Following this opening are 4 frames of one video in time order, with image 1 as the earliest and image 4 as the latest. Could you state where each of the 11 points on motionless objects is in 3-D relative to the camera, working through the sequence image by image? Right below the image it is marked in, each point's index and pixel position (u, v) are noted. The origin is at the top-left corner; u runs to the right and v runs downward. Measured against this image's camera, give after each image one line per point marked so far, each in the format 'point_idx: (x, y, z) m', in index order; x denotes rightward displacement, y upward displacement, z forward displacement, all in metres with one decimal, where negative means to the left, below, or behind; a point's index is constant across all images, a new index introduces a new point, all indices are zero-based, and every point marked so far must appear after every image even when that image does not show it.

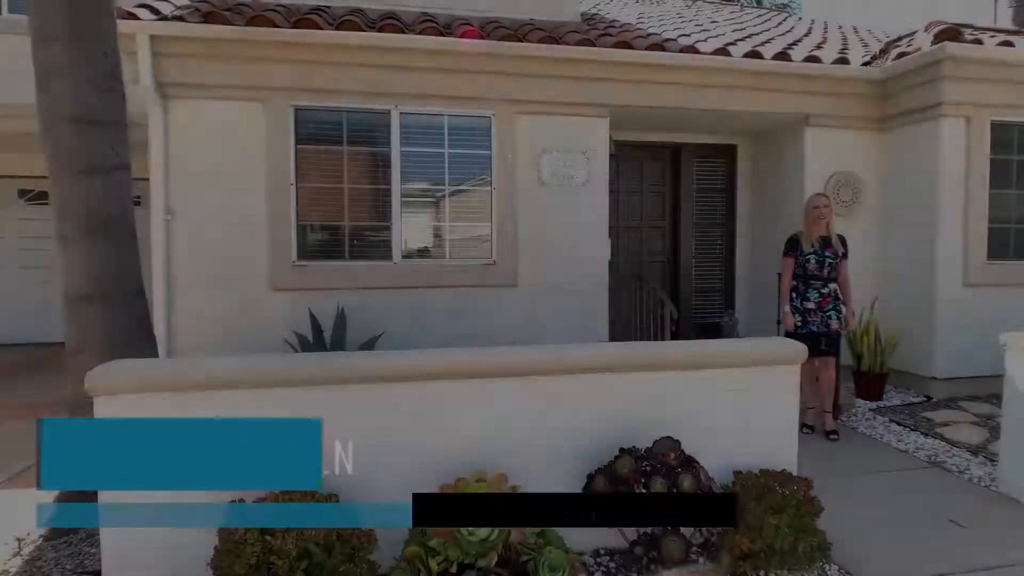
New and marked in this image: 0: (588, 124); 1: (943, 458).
0: (+0.6, +1.3, +5.2) m
1: (+2.7, -1.1, +4.1) m
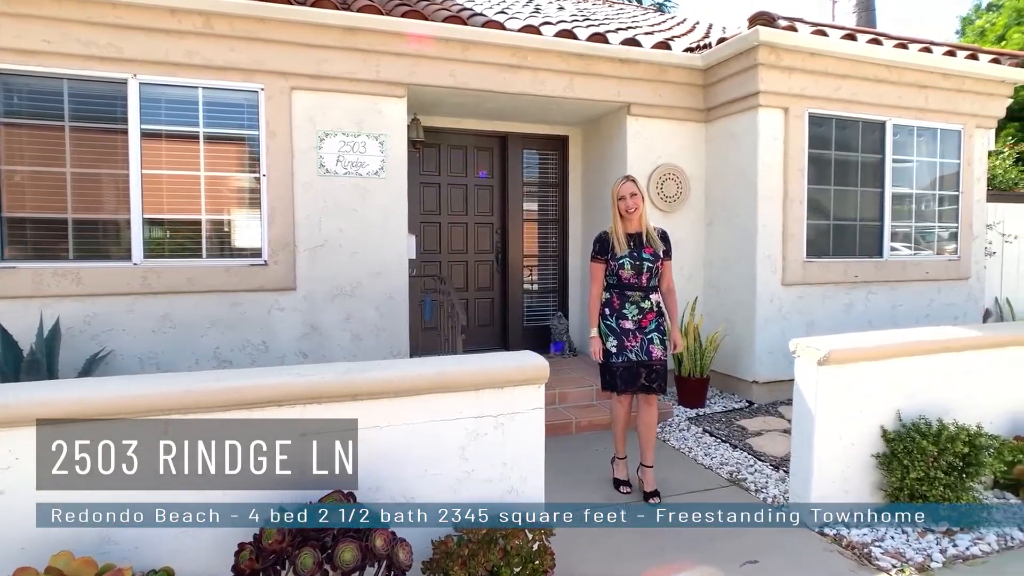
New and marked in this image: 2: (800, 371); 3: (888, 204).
0: (-0.9, +1.3, +4.6) m
1: (+1.4, -1.1, +3.8) m
2: (+1.4, -0.4, +3.2) m
3: (+3.1, +0.7, +5.4) m
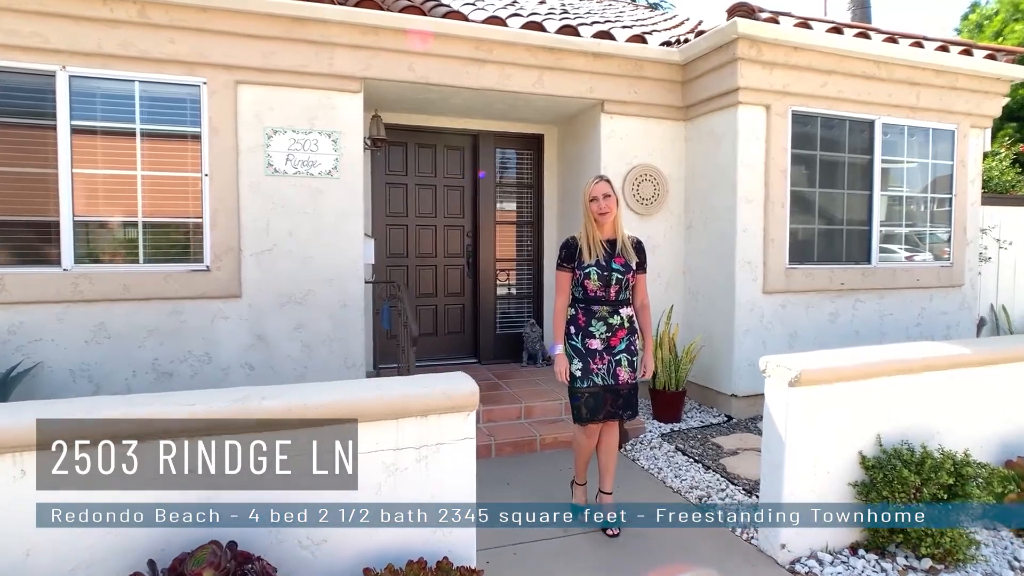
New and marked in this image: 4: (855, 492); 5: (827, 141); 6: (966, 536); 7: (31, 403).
0: (-1.2, +1.2, +4.3) m
1: (+1.1, -1.1, +3.5) m
2: (+1.1, -0.5, +2.9) m
3: (+2.9, +0.6, +5.2) m
4: (+1.6, -0.9, +3.0) m
5: (+2.4, +1.1, +5.0) m
6: (+2.0, -1.1, +2.8) m
7: (-1.4, -0.3, +2.0) m
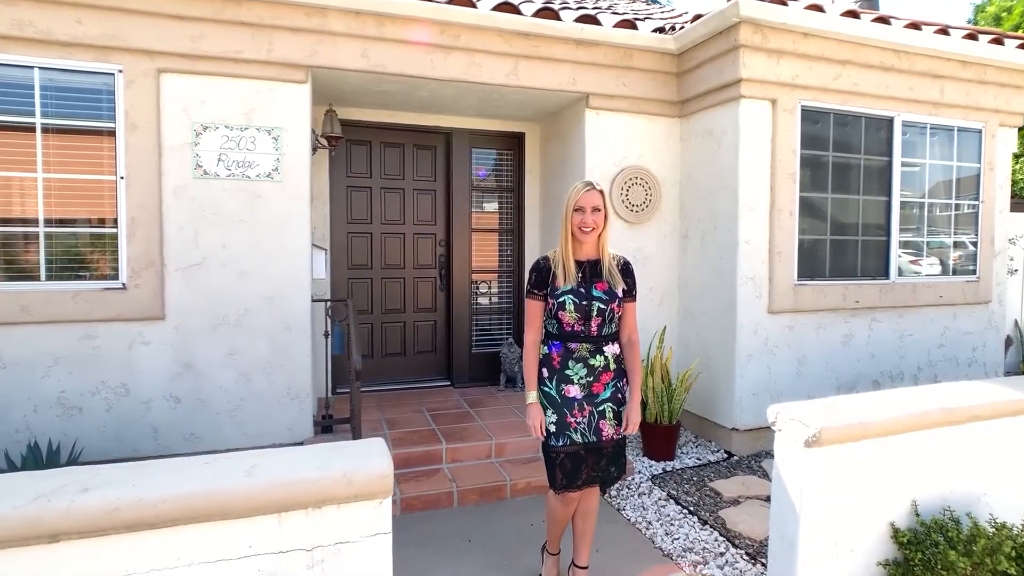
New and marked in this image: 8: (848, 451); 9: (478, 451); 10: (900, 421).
0: (-1.4, +1.1, +3.7) m
1: (+0.9, -1.2, +2.9) m
2: (+1.0, -0.6, +2.3) m
3: (+2.7, +0.5, +4.6) m
4: (+1.4, -1.0, +2.4) m
5: (+2.2, +1.0, +4.4) m
6: (+1.8, -1.2, +2.3) m
7: (-1.6, -0.5, +1.4) m
8: (+1.2, -0.6, +2.3) m
9: (-0.2, -1.0, +3.9) m
10: (+1.4, -0.5, +2.3) m
